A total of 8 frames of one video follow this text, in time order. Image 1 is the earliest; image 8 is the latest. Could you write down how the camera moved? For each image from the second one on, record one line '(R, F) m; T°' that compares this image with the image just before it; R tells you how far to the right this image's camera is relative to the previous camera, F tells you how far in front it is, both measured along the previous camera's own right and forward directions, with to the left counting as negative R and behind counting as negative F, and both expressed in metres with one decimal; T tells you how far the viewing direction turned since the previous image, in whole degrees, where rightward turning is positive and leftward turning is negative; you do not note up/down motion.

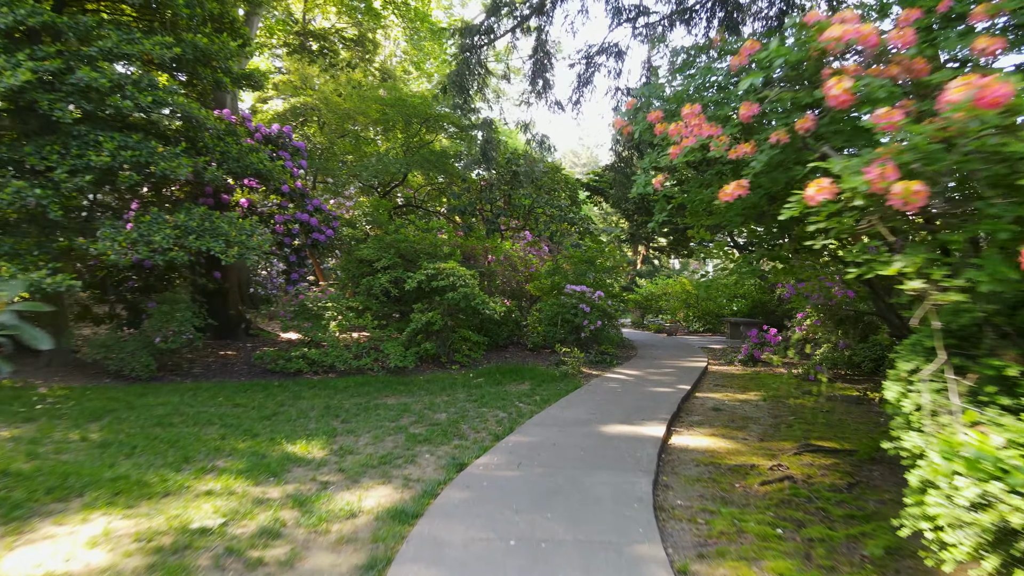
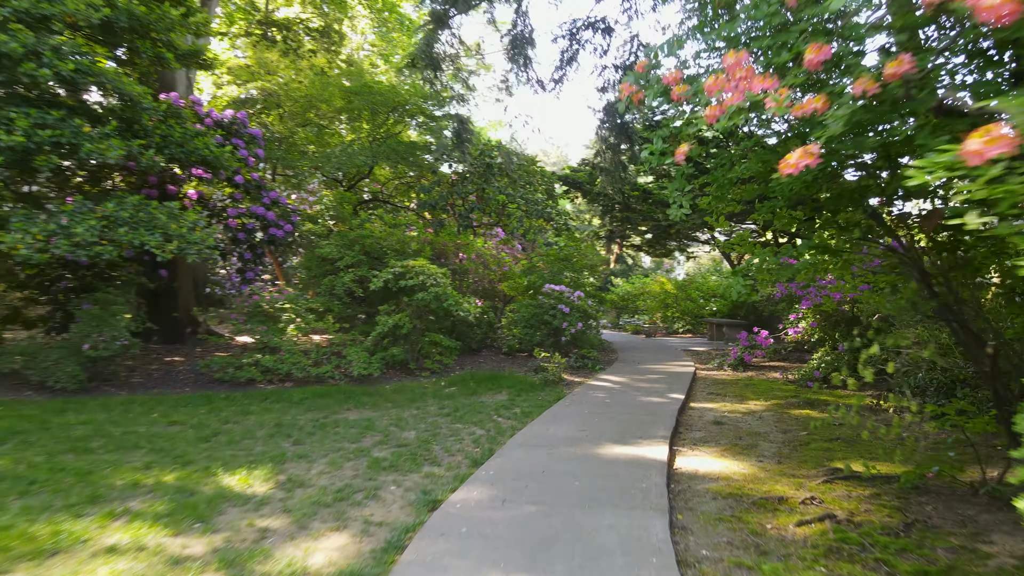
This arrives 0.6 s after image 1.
(-0.1, +0.6) m; +2°
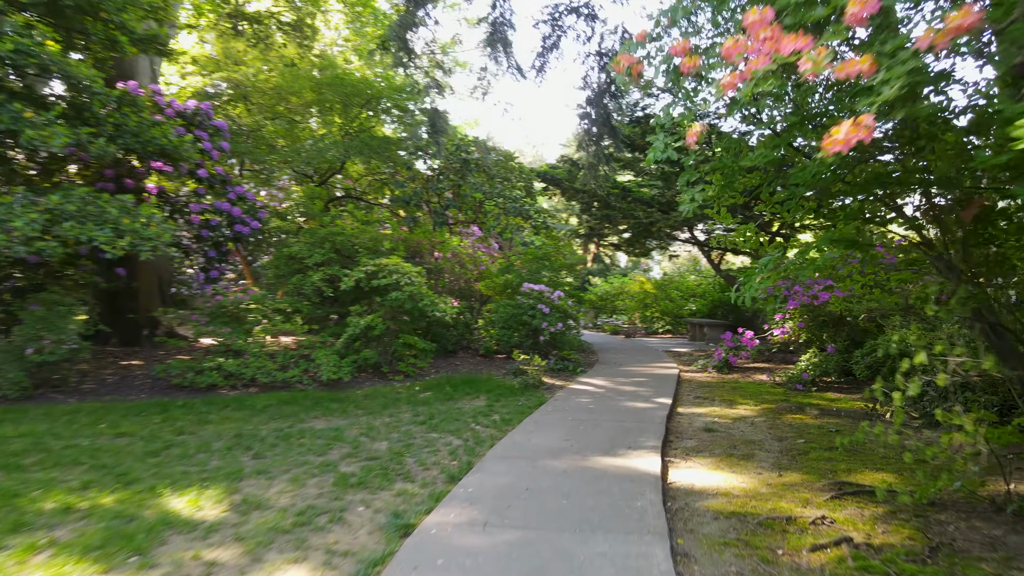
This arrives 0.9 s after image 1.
(0.0, +0.3) m; +2°
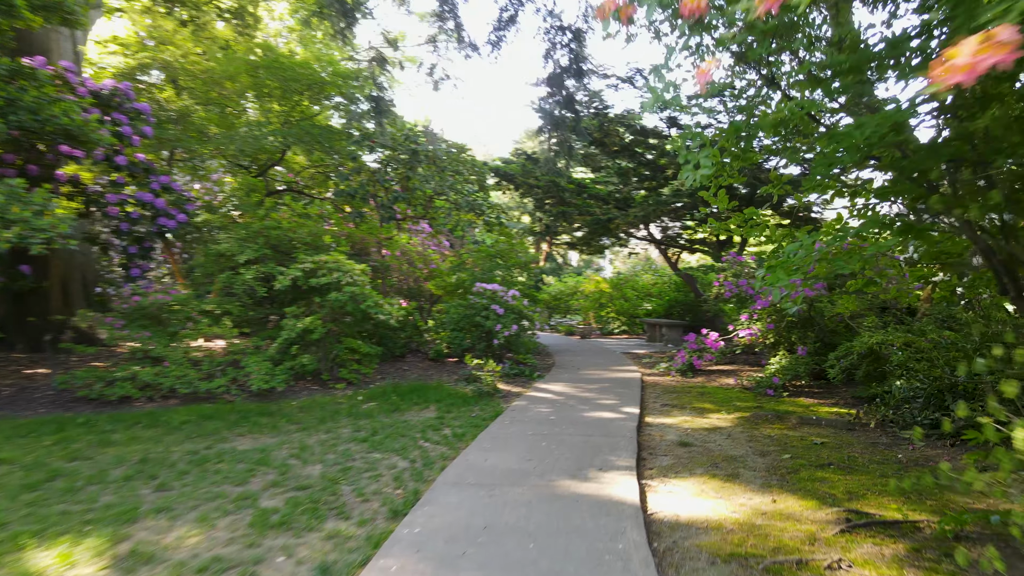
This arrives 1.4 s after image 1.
(0.0, +0.5) m; +4°
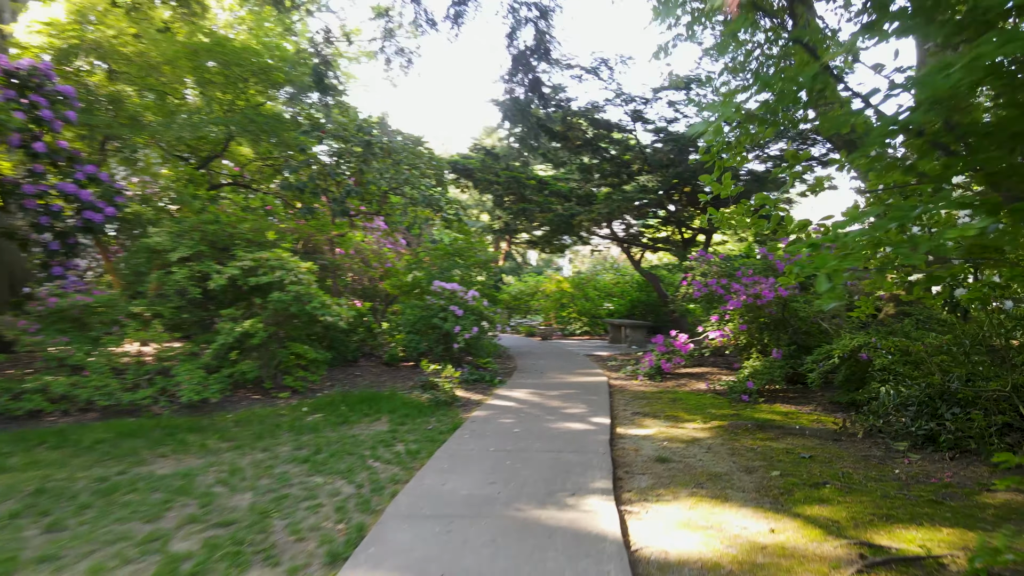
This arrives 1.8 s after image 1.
(0.0, +0.4) m; +3°
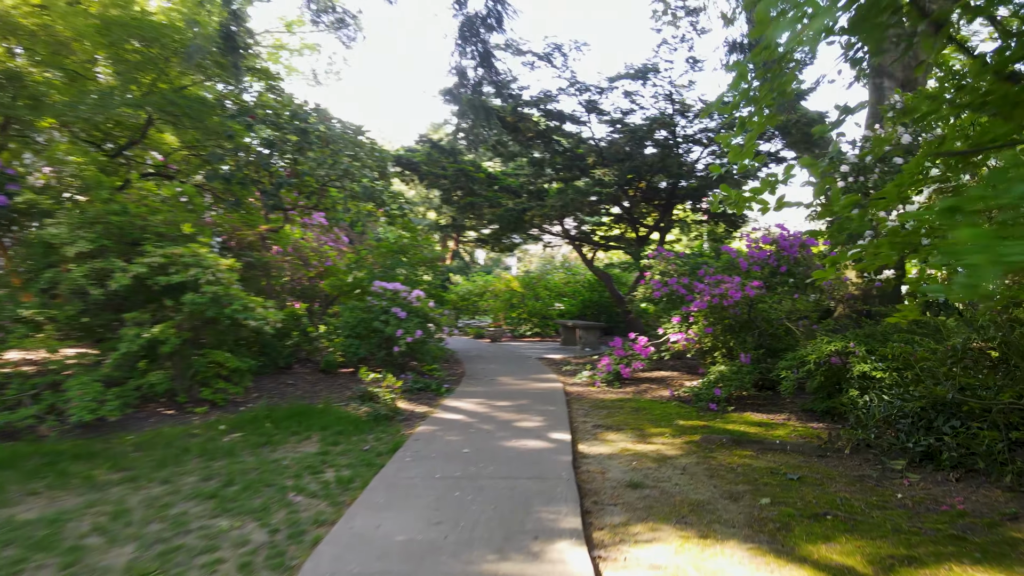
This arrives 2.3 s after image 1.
(0.0, +0.6) m; +4°
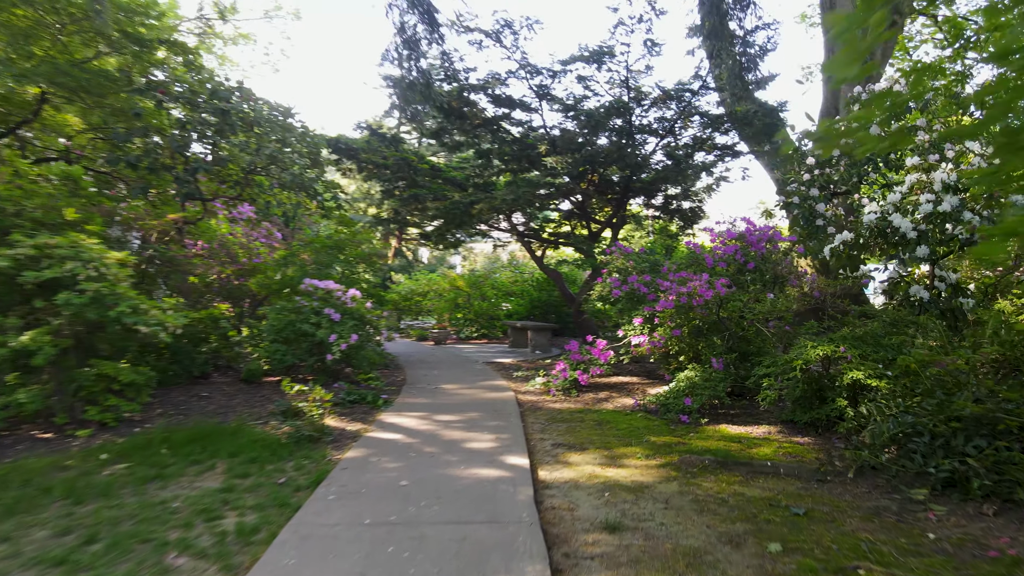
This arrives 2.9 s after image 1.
(0.0, +0.7) m; +4°
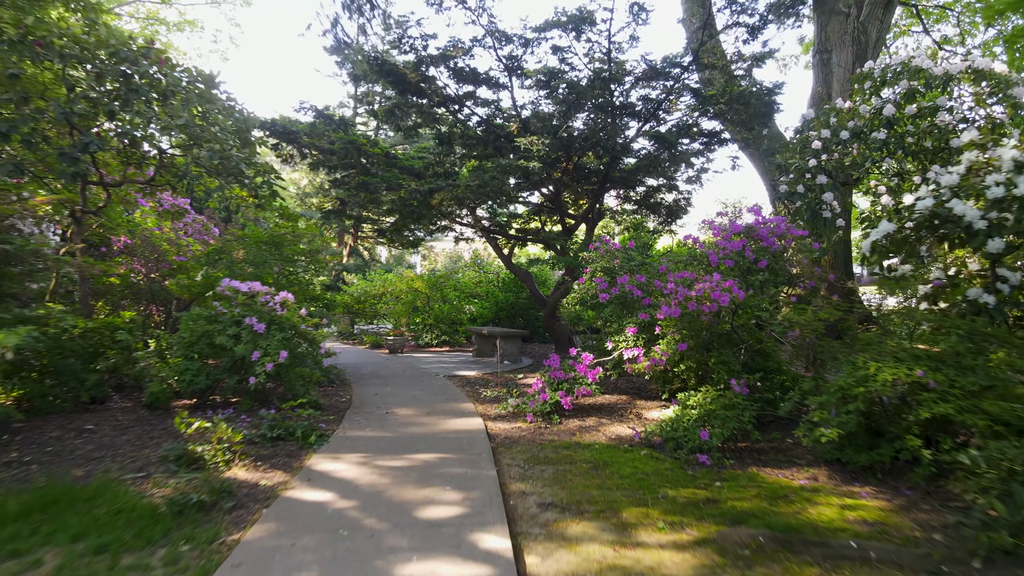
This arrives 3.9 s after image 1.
(0.0, +1.1) m; +3°
